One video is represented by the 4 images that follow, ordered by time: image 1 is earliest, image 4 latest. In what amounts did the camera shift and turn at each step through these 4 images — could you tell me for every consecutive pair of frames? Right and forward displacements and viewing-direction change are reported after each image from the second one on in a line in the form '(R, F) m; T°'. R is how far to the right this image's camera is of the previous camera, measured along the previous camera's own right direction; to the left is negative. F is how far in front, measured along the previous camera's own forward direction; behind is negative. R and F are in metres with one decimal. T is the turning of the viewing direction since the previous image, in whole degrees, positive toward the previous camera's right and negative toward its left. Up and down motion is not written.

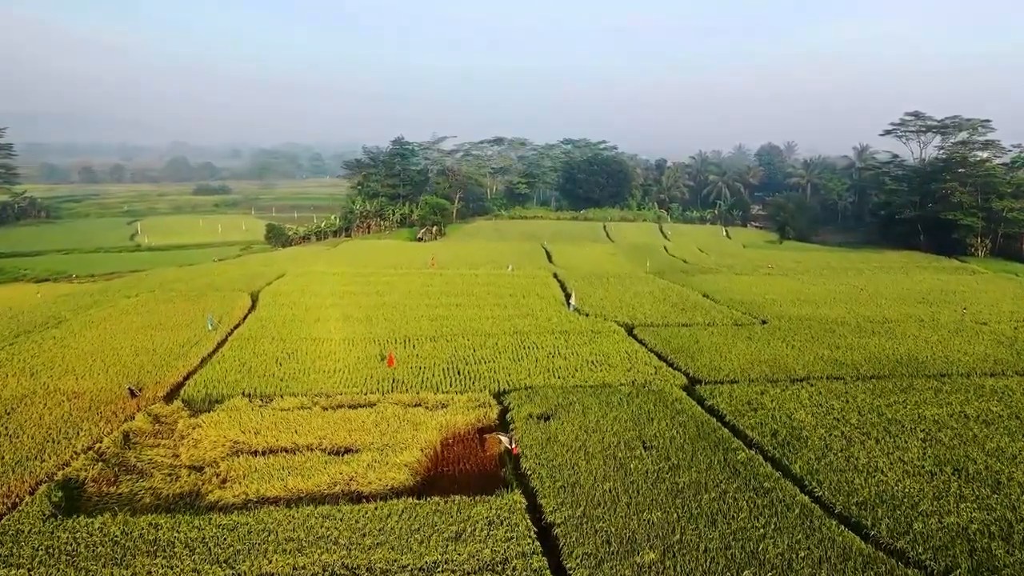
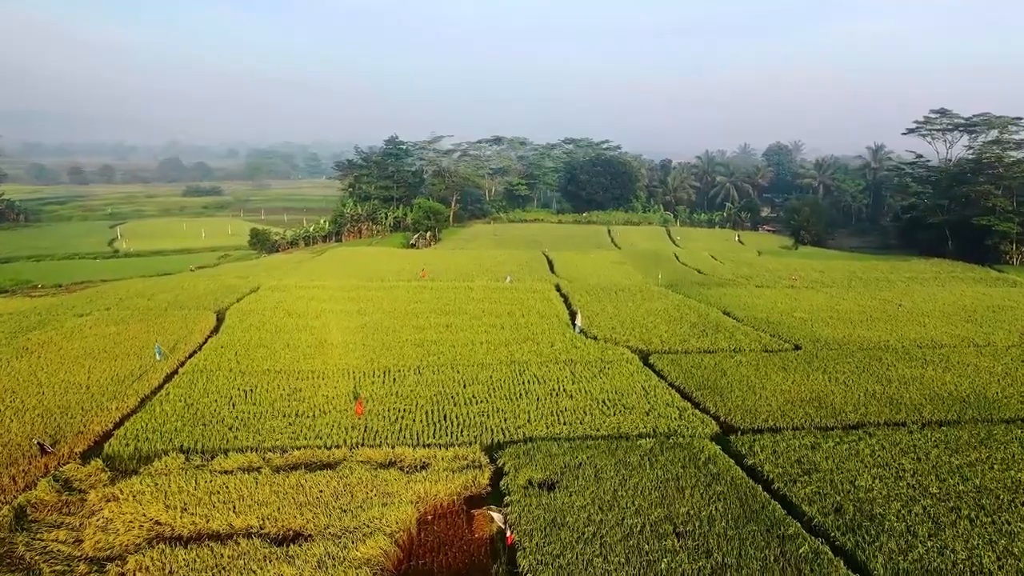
(+0.1, +3.4) m; 0°
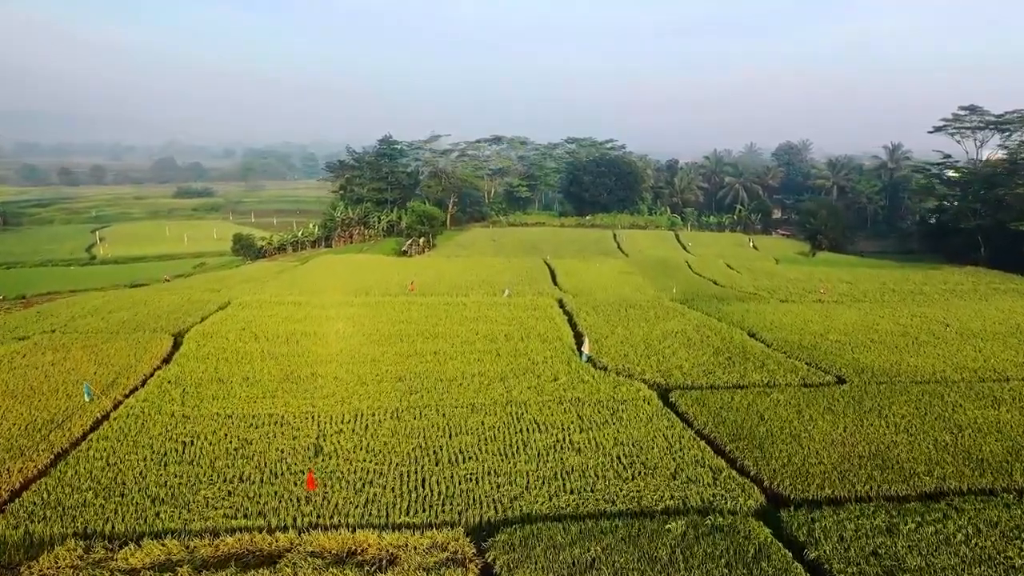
(+0.2, +3.4) m; 0°
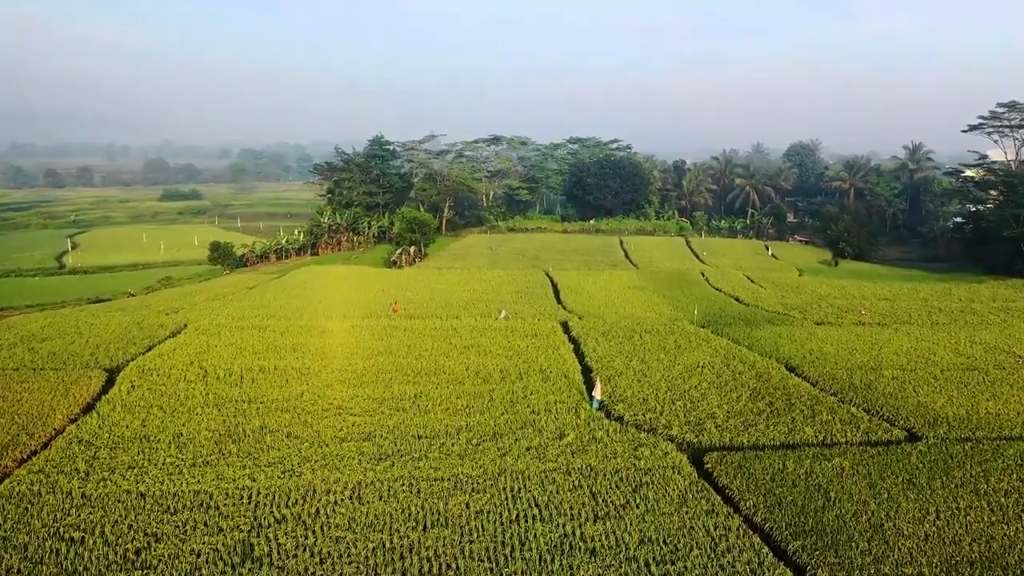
(+0.1, +3.9) m; 0°
